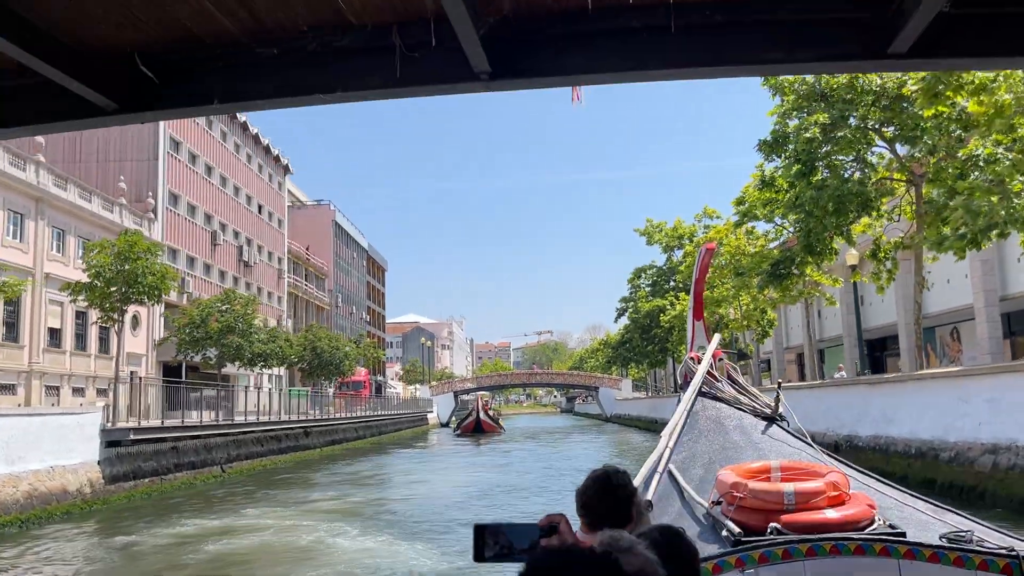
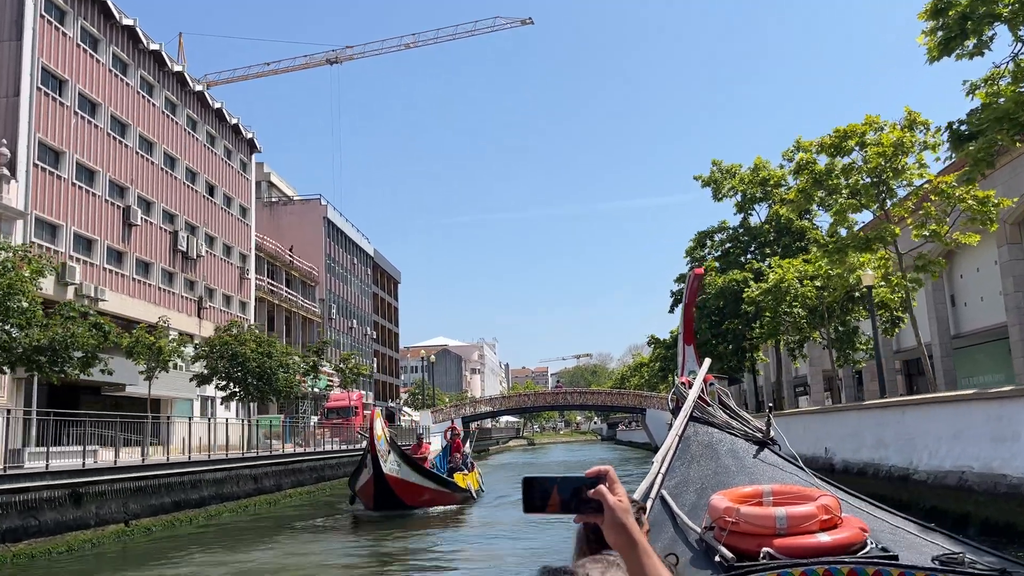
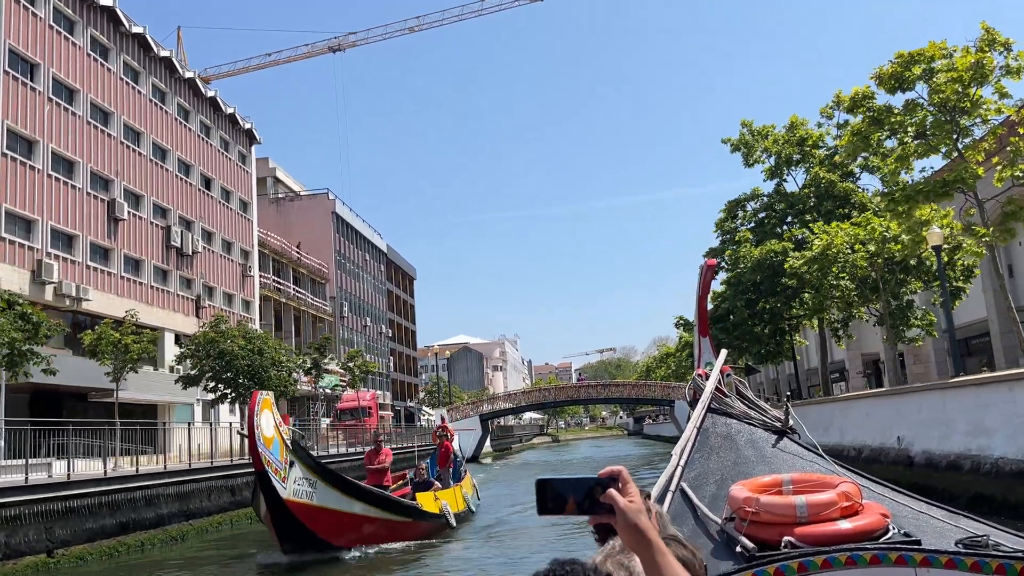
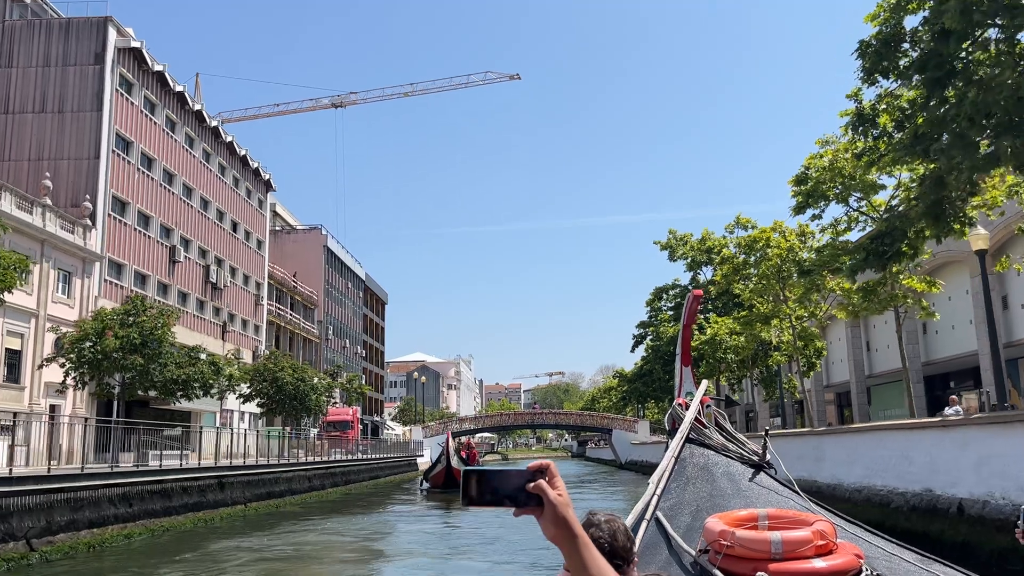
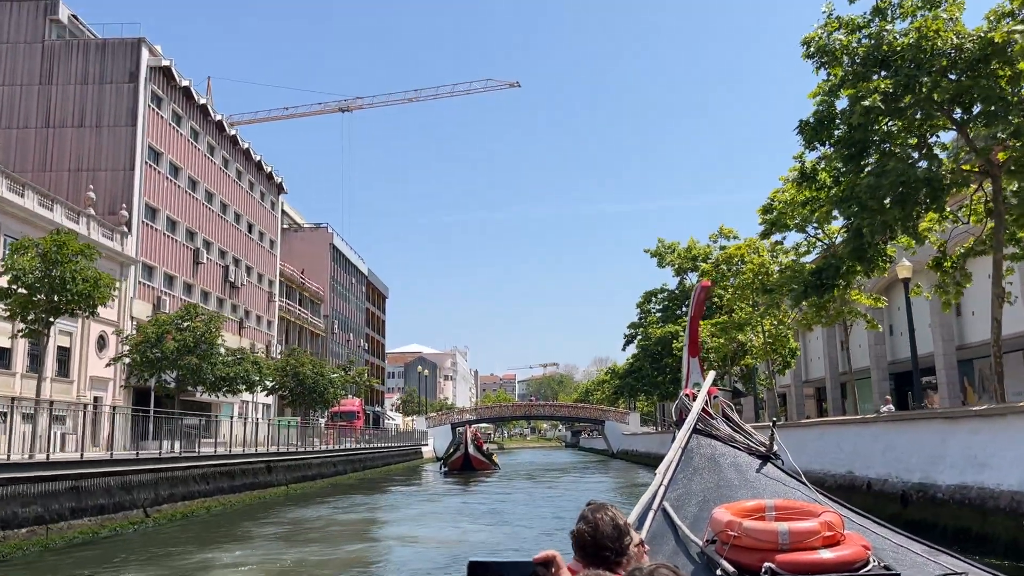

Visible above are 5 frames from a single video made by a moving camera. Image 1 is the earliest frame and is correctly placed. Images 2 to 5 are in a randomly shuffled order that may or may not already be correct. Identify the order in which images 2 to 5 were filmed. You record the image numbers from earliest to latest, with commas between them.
5, 4, 2, 3
